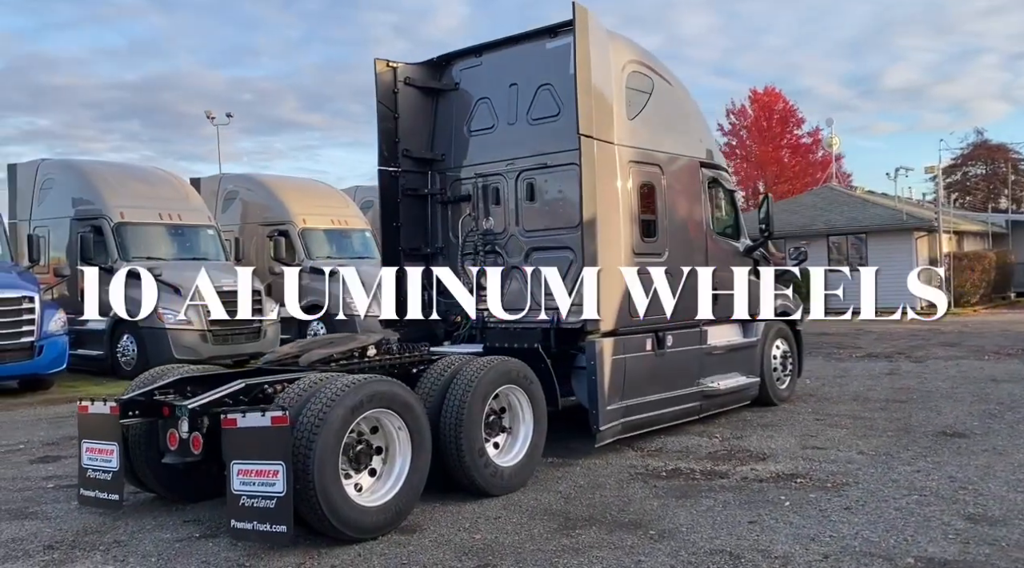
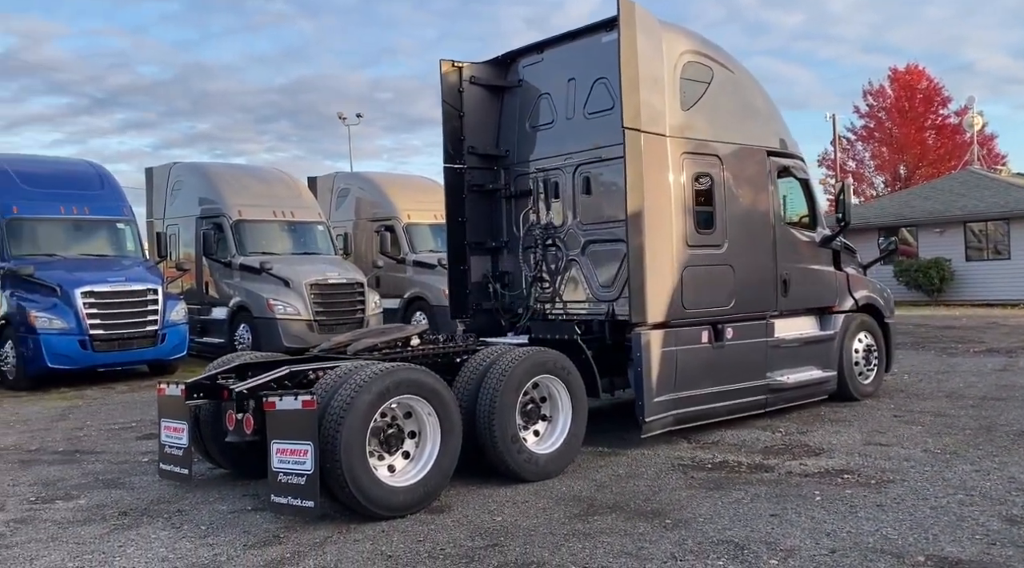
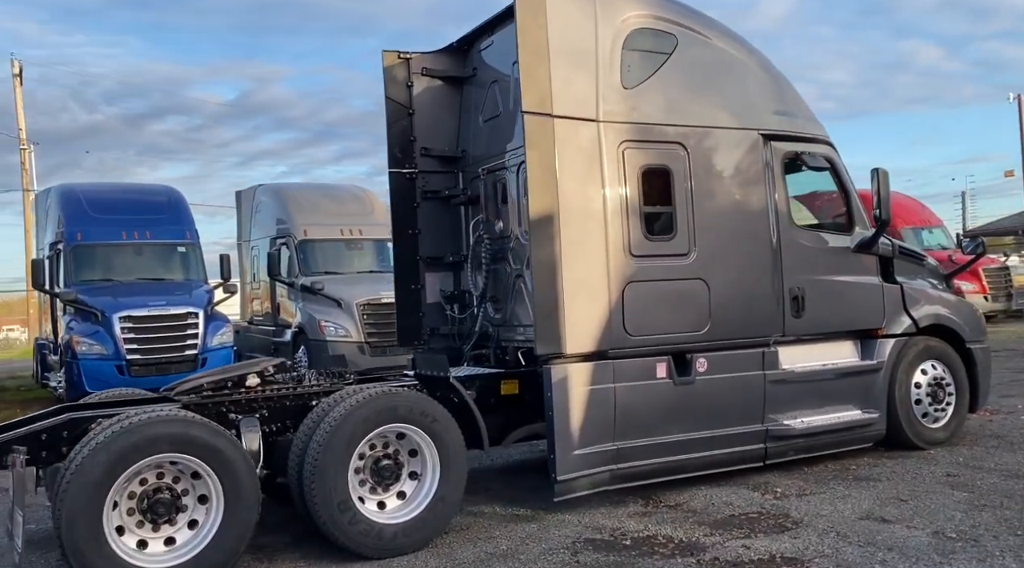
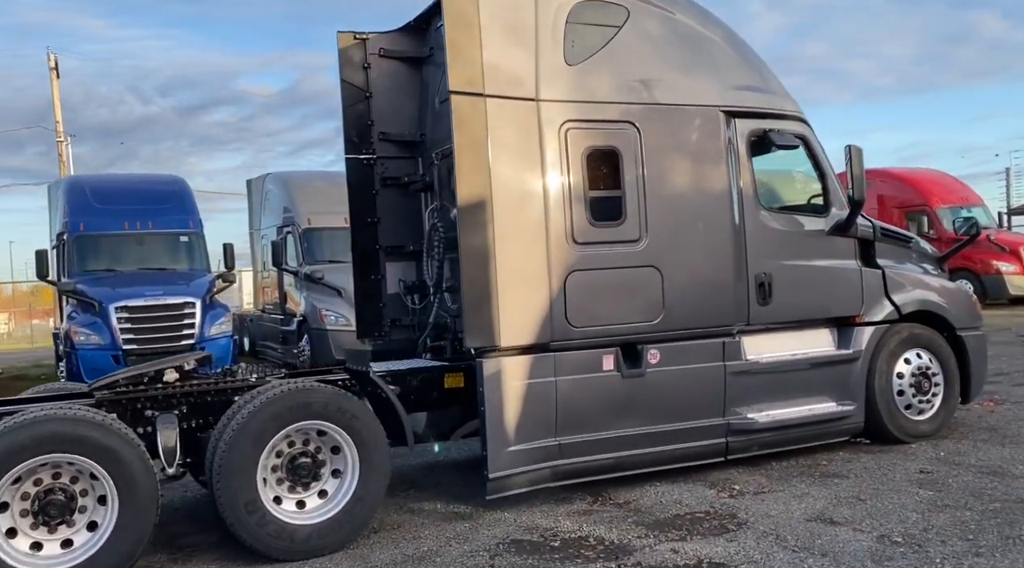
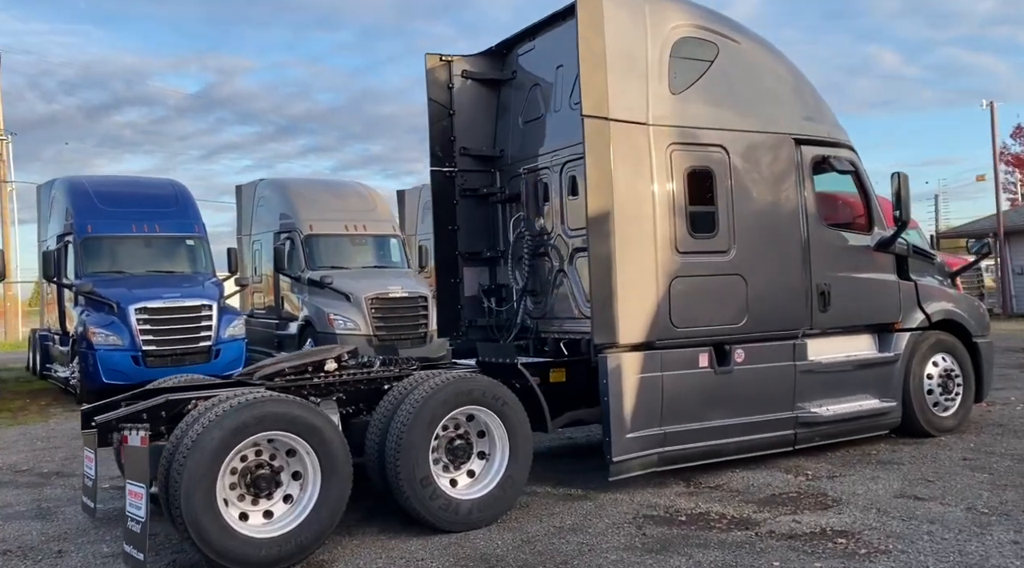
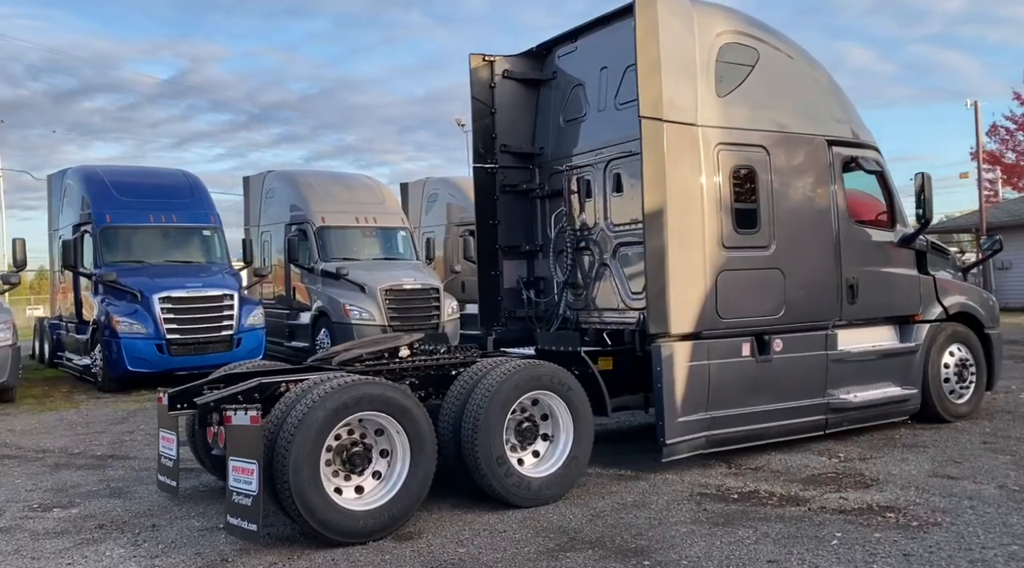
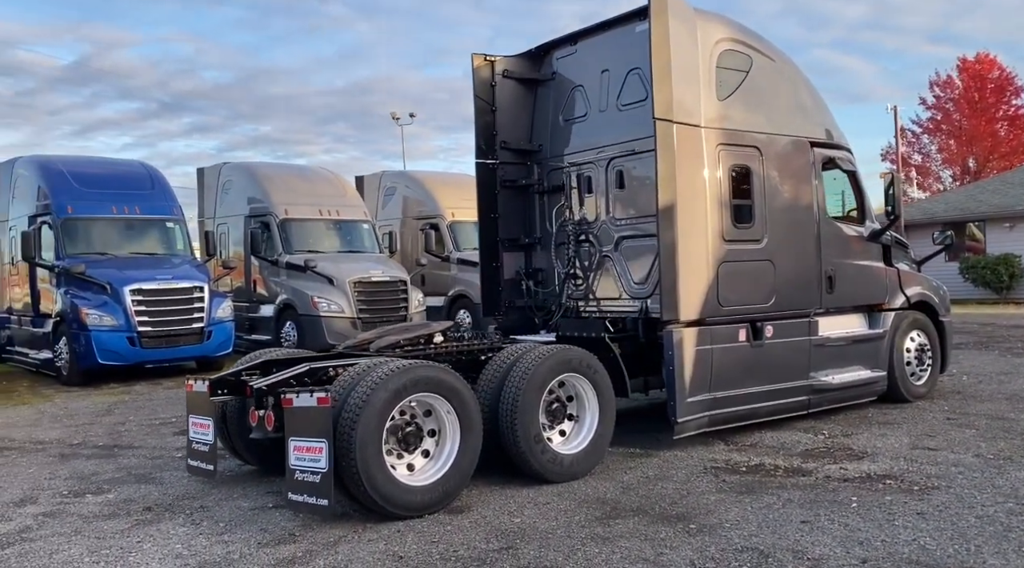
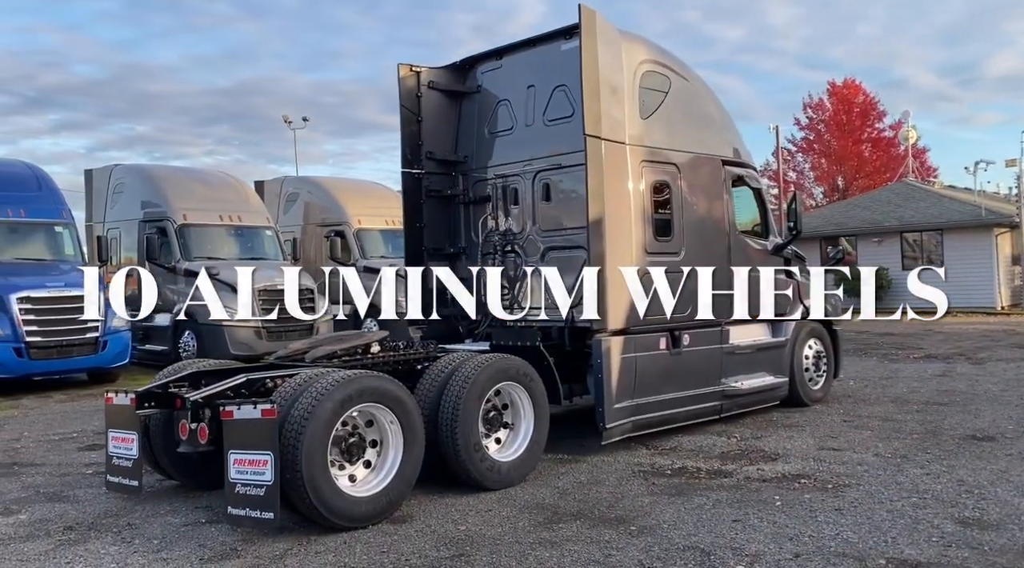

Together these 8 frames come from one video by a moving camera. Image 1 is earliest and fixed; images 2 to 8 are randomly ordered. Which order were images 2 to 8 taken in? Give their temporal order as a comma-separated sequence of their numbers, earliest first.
8, 2, 7, 6, 5, 3, 4
